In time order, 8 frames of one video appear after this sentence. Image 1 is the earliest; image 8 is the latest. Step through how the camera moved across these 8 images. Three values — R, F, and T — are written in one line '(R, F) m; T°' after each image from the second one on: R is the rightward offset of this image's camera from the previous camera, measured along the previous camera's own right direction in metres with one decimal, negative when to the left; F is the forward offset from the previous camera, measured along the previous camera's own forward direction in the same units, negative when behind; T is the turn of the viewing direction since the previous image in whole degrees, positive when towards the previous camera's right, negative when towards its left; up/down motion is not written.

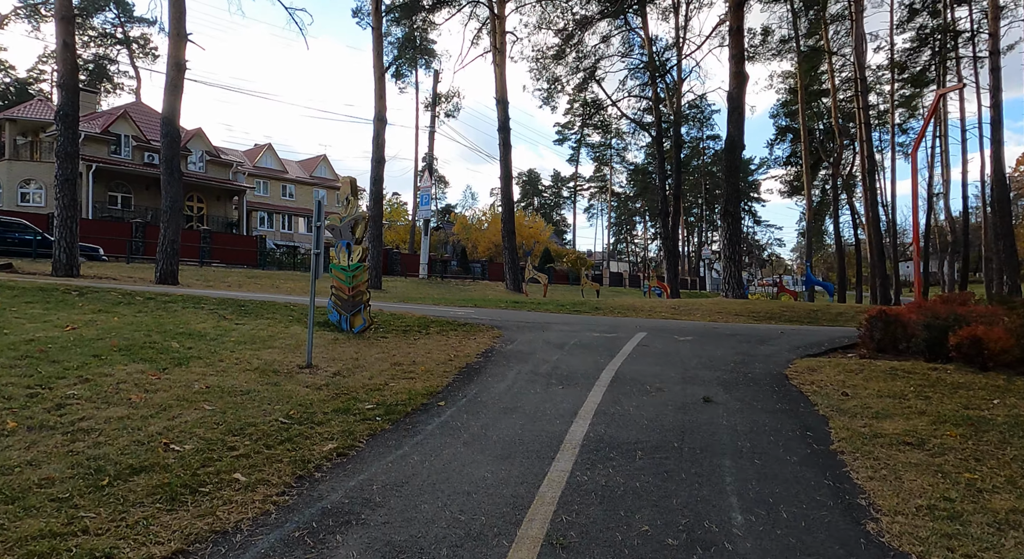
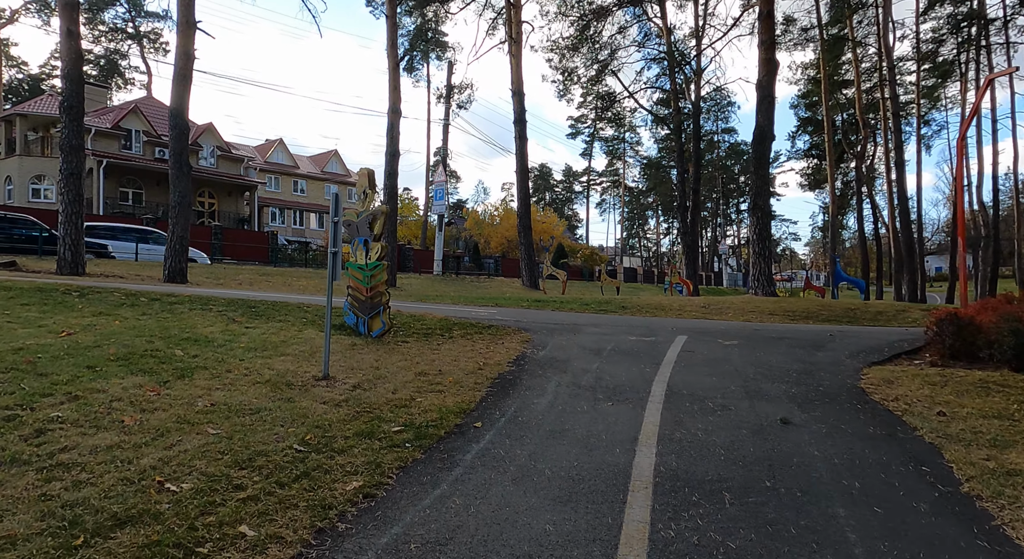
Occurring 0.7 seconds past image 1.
(-0.3, +0.7) m; -1°
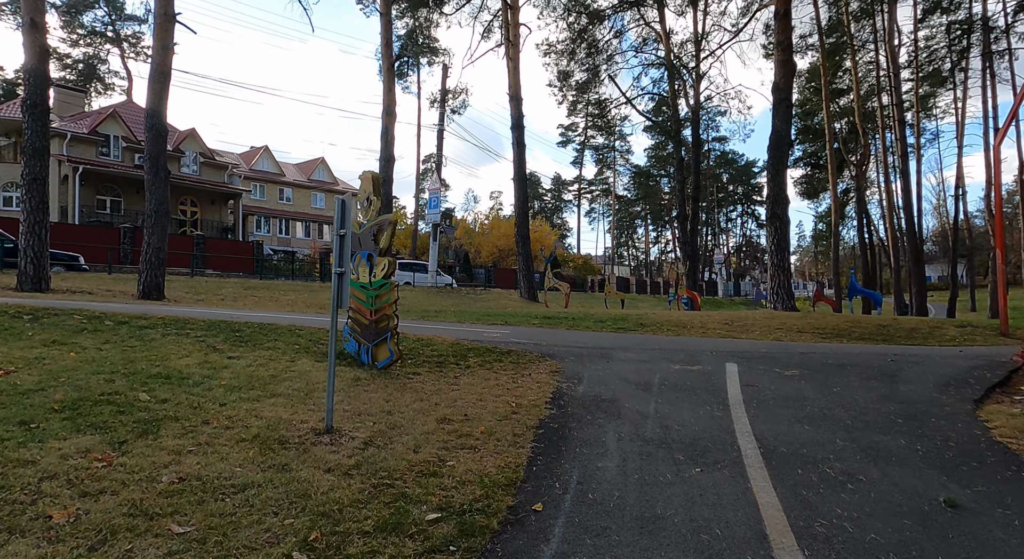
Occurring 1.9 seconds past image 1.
(-0.5, +1.2) m; +1°
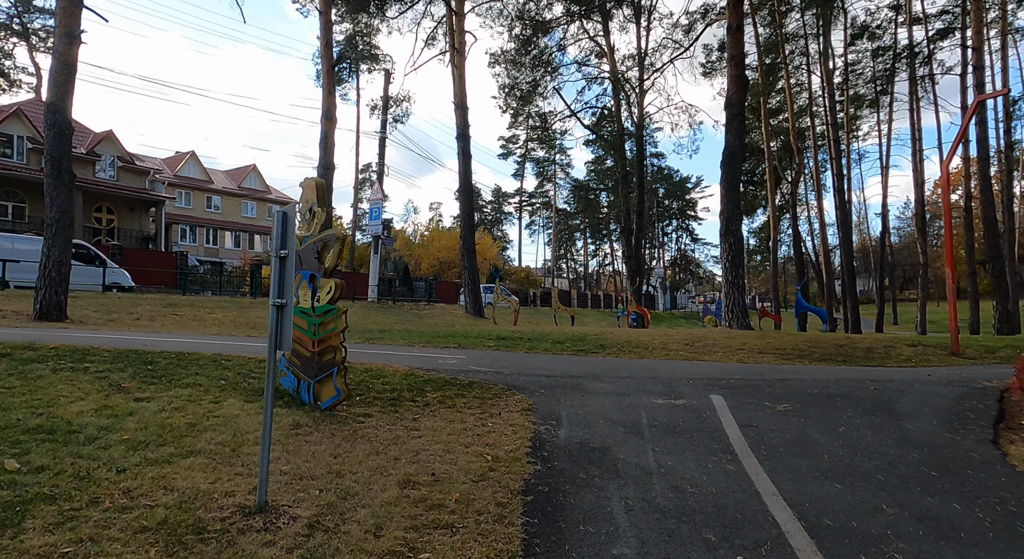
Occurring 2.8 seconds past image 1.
(-0.3, +0.9) m; +6°
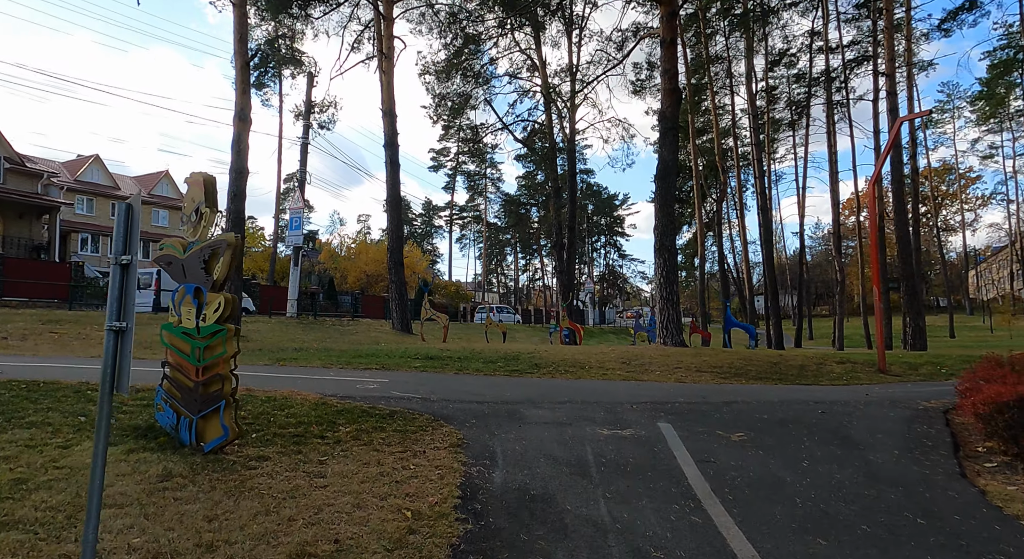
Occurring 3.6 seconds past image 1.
(0.0, +0.9) m; +7°
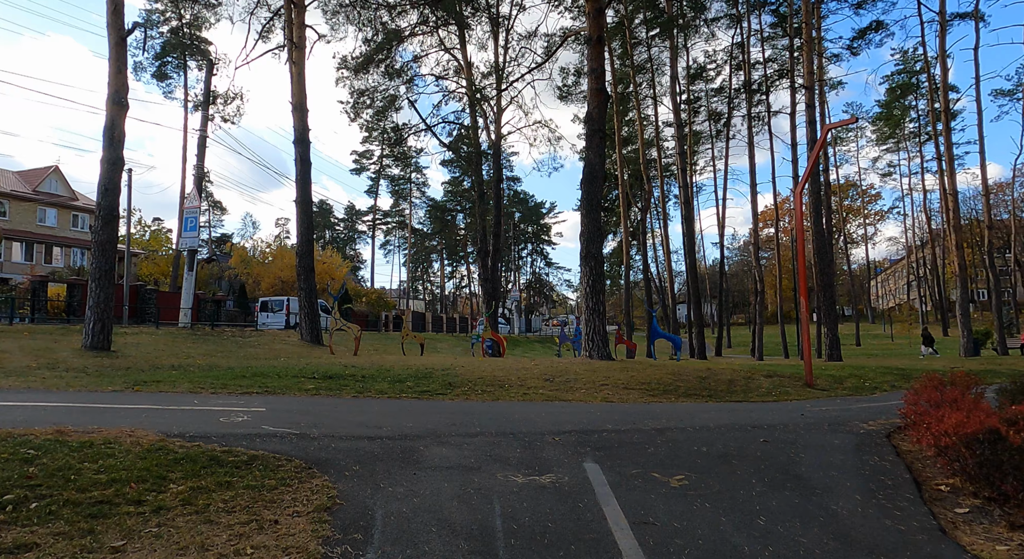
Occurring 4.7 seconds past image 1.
(+0.3, +1.3) m; +7°
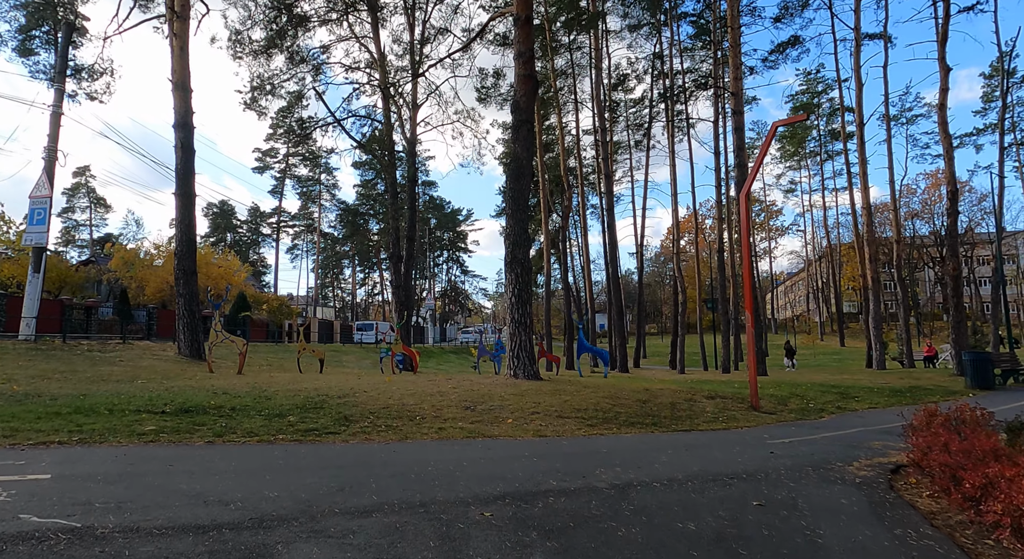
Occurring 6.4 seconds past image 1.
(0.0, +2.0) m; +8°
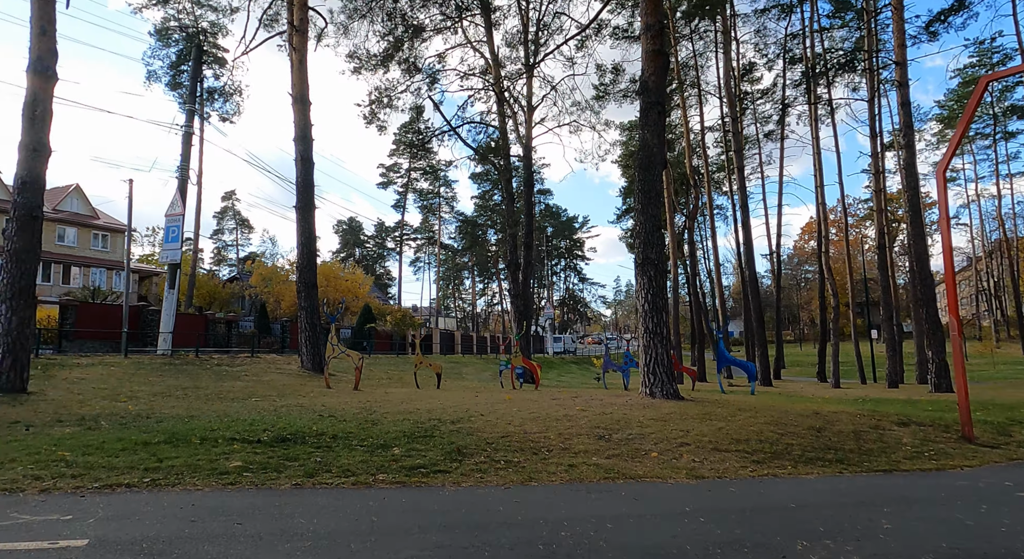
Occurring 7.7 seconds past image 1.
(-0.3, +1.7) m; -11°
